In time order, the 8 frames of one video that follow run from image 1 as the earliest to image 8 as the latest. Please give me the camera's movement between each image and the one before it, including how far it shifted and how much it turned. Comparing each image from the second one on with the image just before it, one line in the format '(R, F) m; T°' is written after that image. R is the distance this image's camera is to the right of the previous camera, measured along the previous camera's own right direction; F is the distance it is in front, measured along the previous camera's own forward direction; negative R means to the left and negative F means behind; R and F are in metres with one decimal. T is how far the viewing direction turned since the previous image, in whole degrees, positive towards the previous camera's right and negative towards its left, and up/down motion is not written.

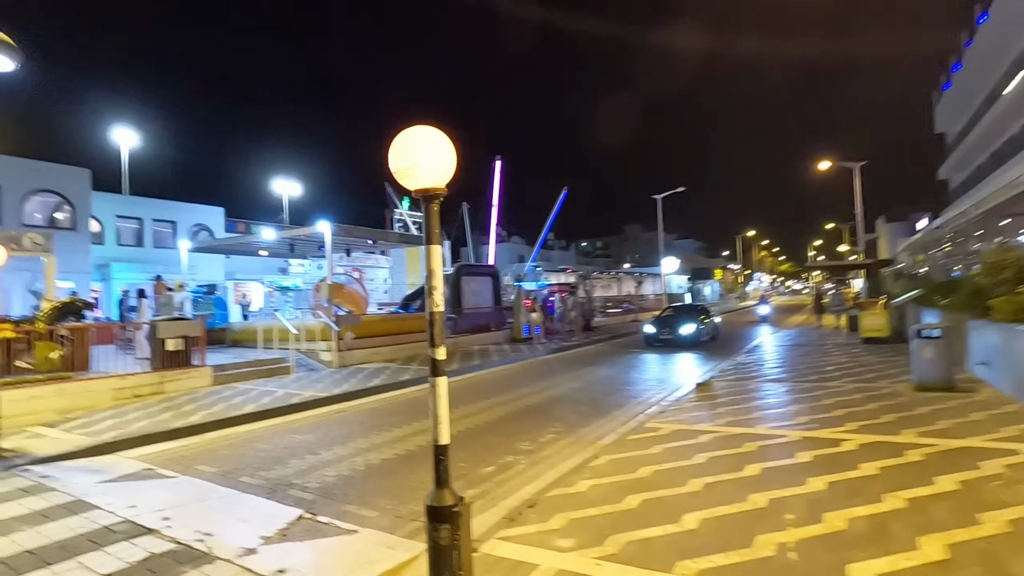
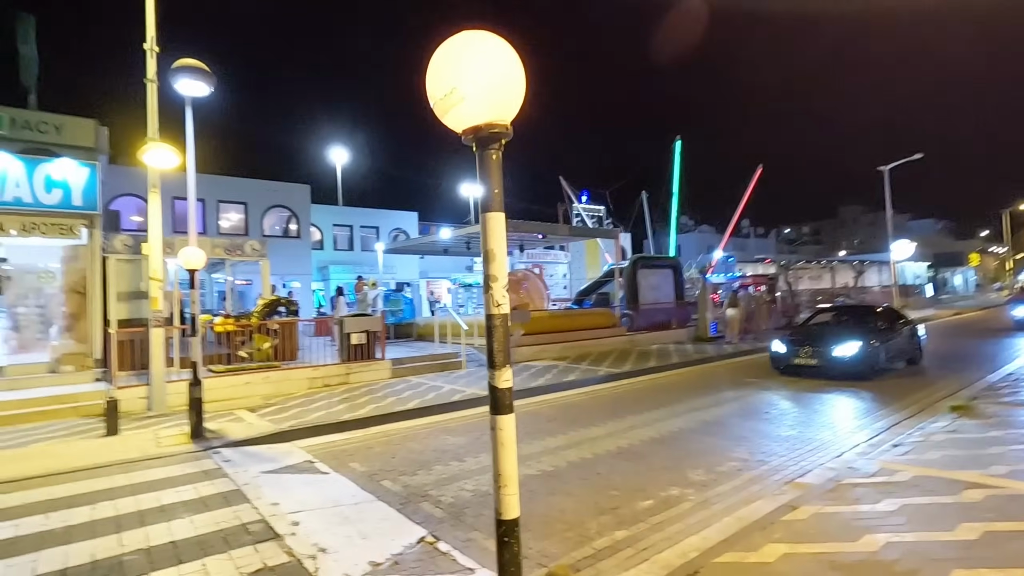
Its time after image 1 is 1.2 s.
(+0.3, +1.2) m; -20°
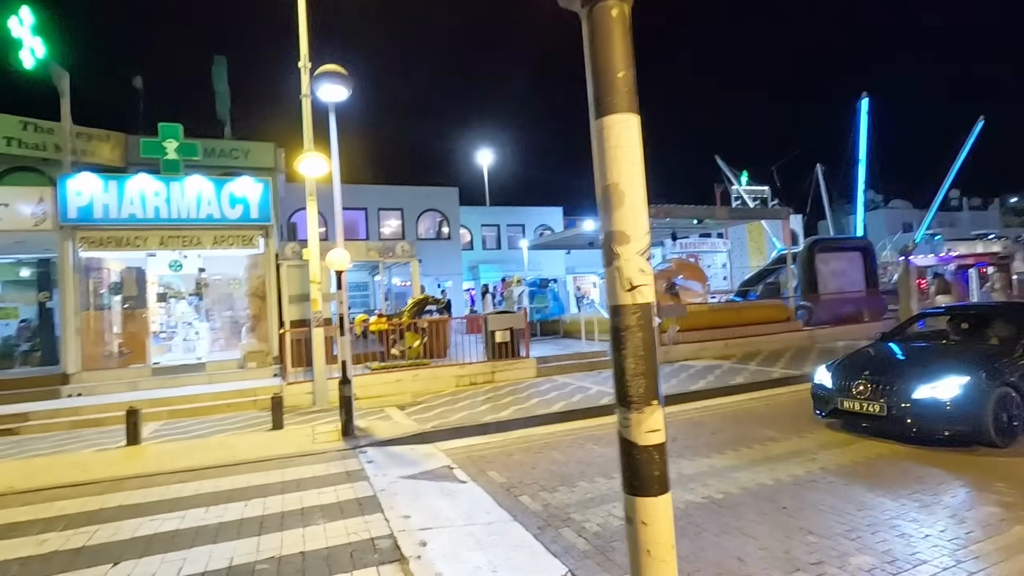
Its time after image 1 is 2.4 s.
(0.0, +0.9) m; -16°
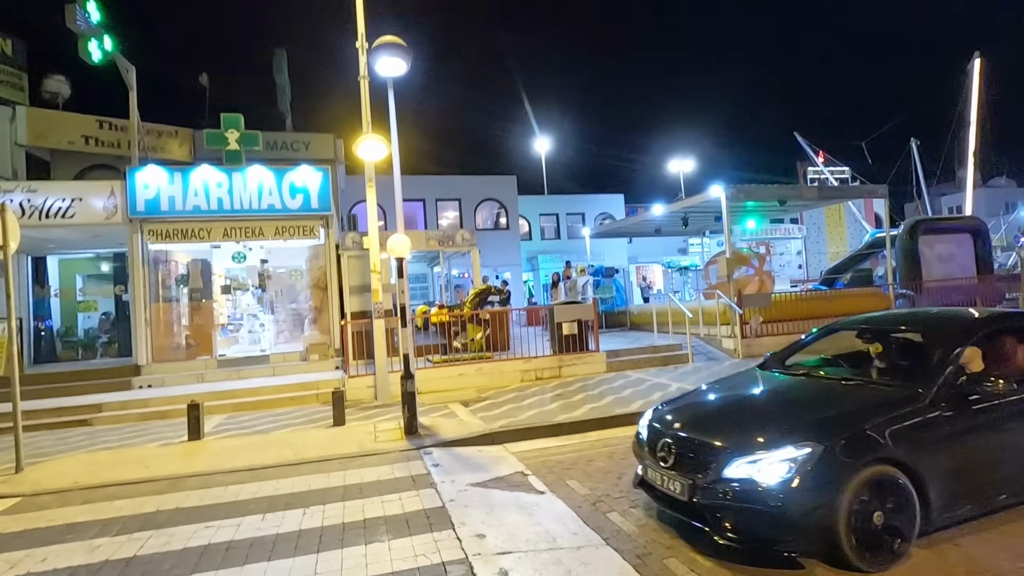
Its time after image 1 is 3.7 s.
(-0.3, +0.8) m; -6°
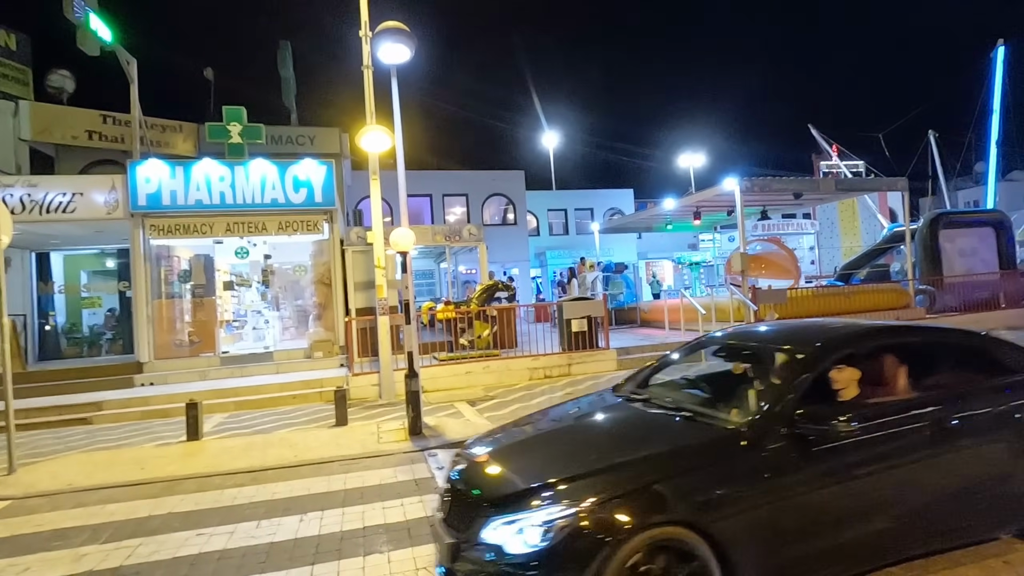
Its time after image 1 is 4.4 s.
(0.0, +0.3) m; -1°
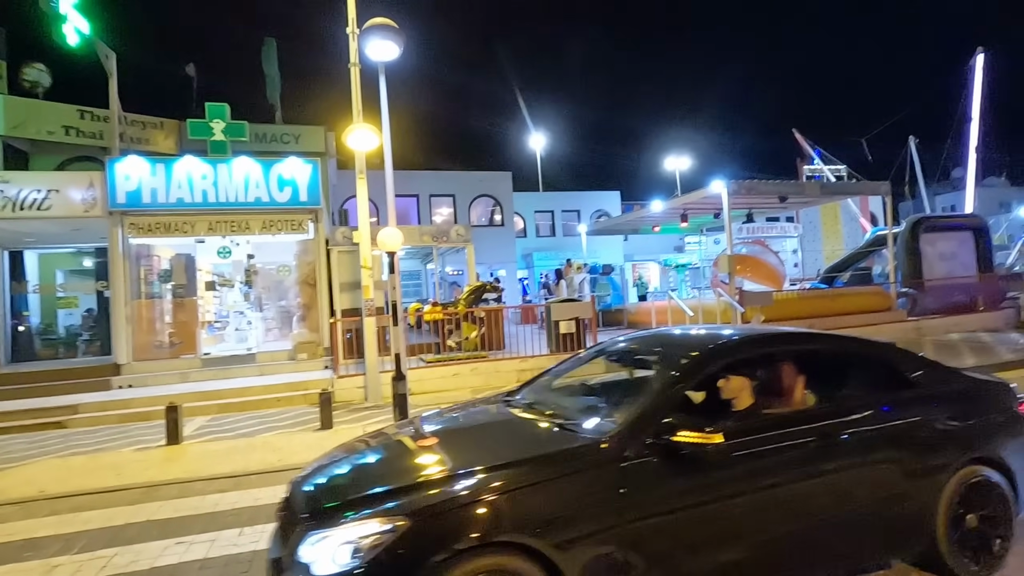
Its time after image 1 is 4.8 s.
(0.0, +0.1) m; +2°
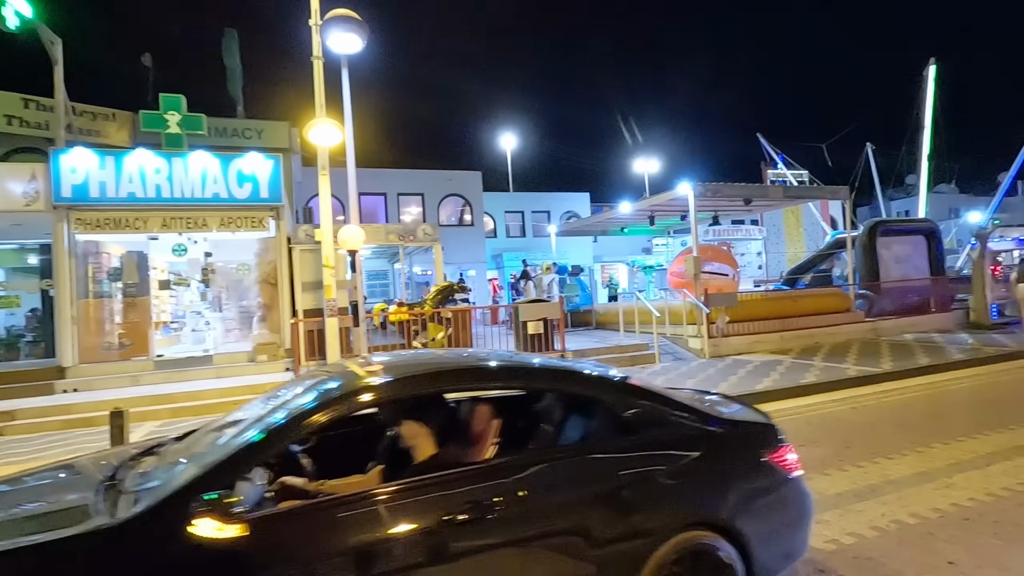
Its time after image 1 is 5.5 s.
(+0.1, +0.1) m; +3°
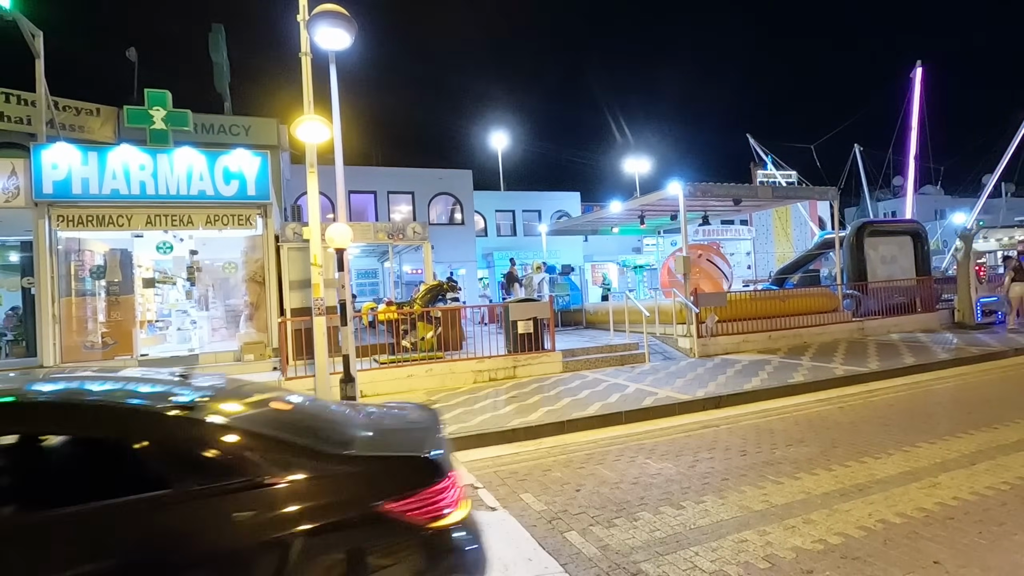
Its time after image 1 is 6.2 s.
(0.0, 0.0) m; +1°
